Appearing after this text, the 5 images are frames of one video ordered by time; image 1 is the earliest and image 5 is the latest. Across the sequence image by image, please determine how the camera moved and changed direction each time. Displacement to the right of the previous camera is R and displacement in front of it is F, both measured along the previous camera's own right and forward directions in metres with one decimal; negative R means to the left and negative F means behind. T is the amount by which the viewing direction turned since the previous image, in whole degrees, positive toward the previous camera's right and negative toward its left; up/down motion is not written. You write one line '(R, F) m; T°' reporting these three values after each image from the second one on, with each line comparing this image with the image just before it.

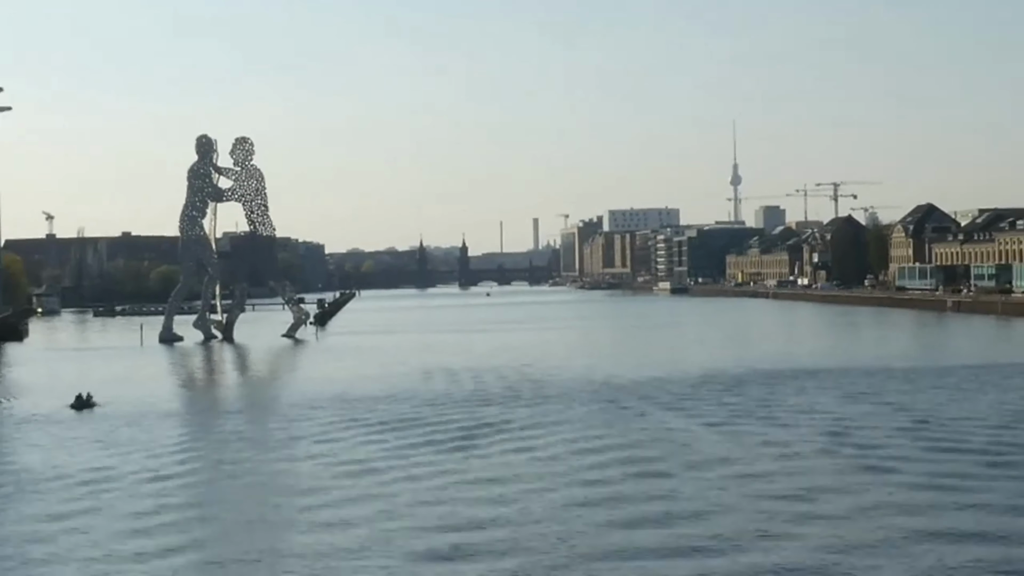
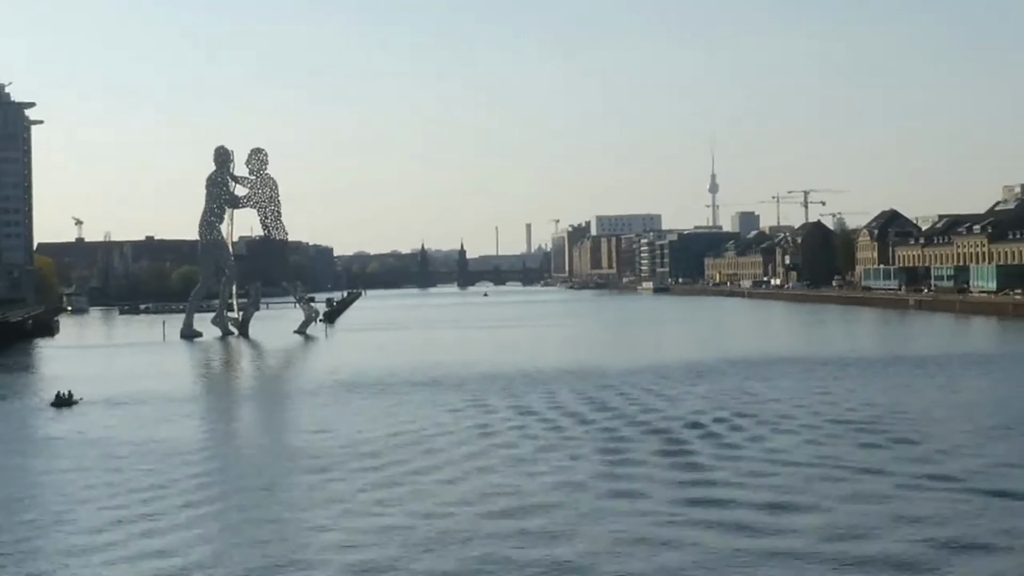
(+0.1, -1.6) m; 0°
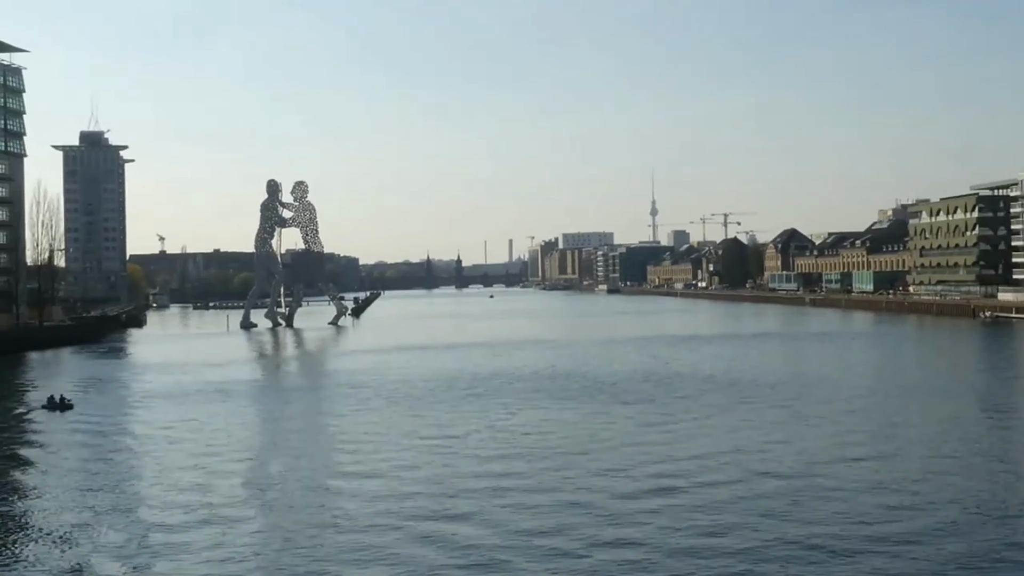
(-0.3, -6.1) m; +1°
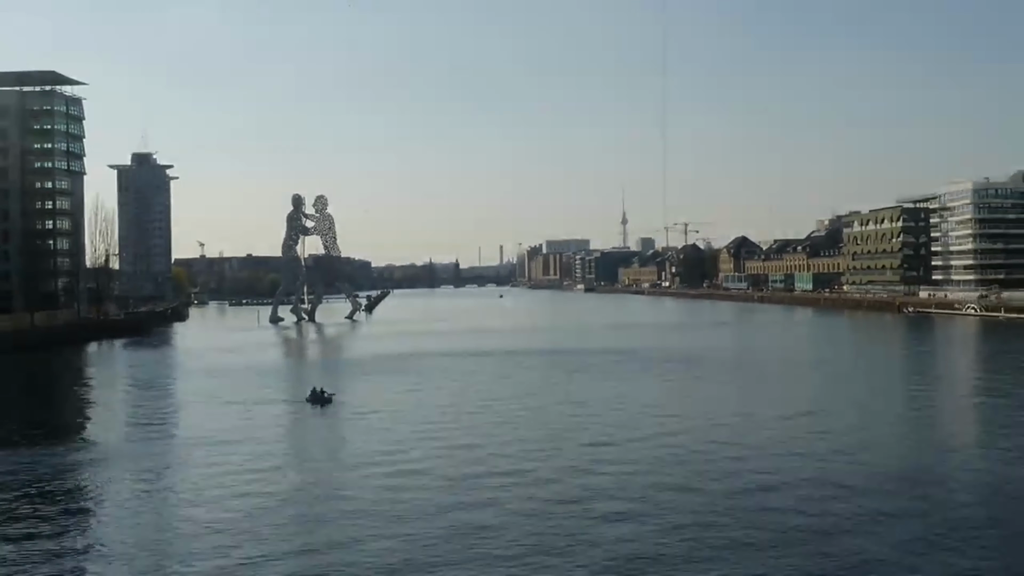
(-0.3, -4.5) m; +1°
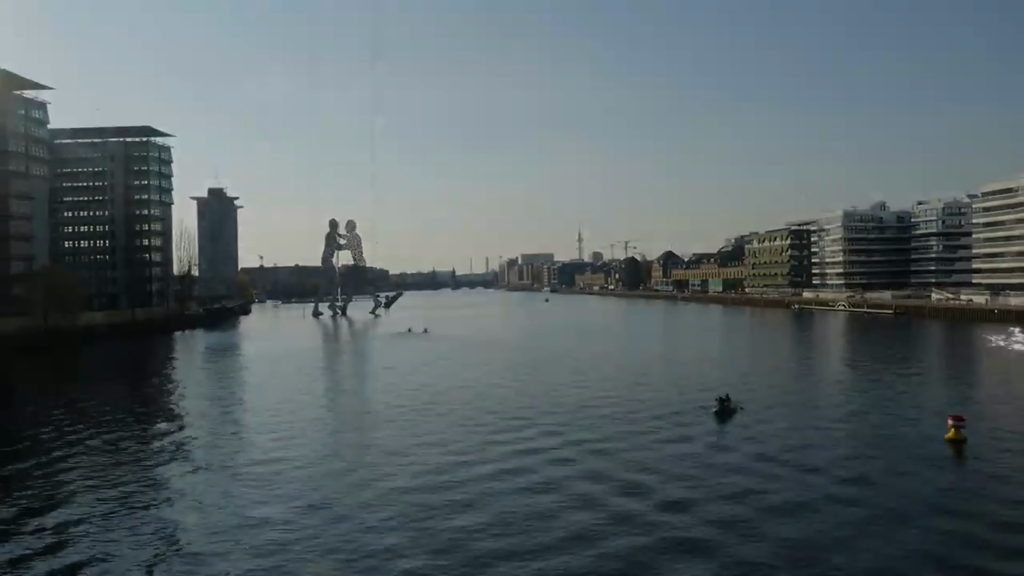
(-0.8, -10.3) m; +2°
